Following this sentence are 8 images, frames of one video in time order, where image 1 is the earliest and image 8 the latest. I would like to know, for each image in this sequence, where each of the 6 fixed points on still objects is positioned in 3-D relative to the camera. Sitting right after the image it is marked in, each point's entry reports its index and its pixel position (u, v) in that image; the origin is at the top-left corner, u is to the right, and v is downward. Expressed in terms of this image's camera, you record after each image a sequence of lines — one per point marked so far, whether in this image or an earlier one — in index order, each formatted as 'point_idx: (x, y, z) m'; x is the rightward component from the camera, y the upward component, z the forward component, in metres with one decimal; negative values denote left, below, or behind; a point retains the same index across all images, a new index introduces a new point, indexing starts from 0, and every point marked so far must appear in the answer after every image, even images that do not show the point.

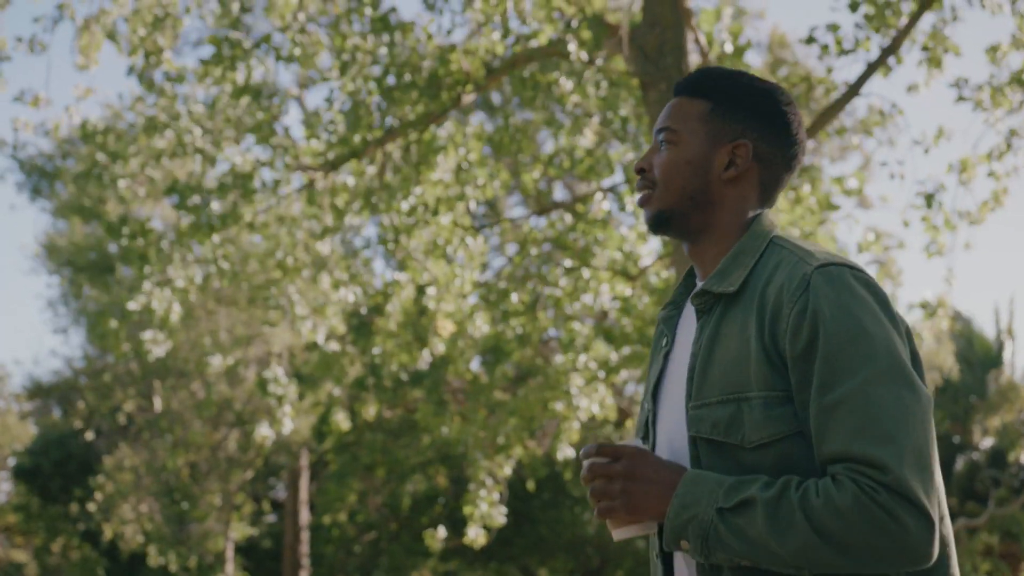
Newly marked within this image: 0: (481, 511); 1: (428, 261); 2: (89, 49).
0: (-0.3, -2.0, +11.5) m
1: (-0.7, +0.2, +11.6) m
2: (-3.9, +2.2, +12.1) m
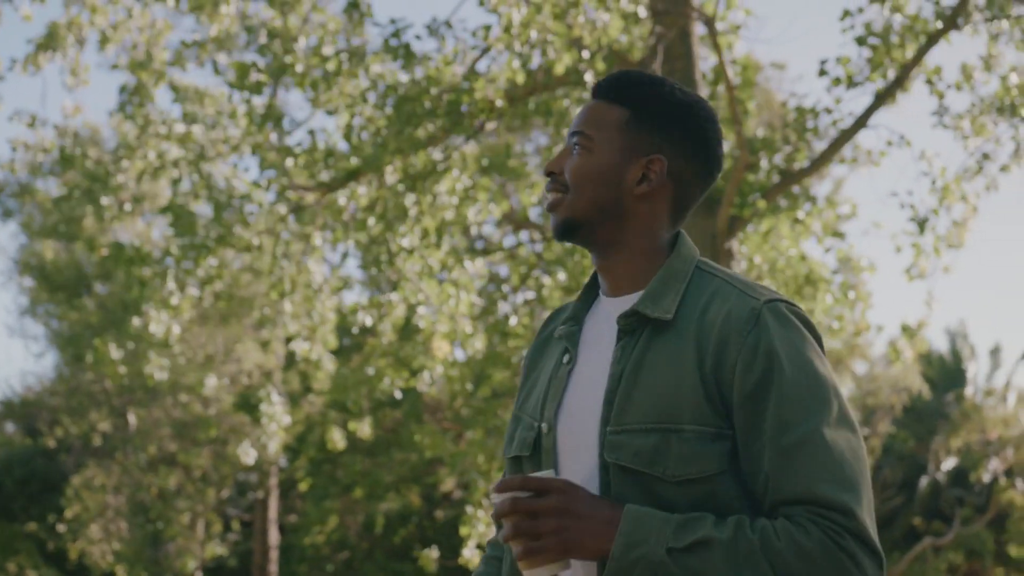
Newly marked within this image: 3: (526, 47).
0: (-0.4, -2.2, +11.6) m
1: (-0.8, +0.1, +11.7) m
2: (-4.0, +2.1, +12.1) m
3: (+0.1, +1.9, +9.9) m
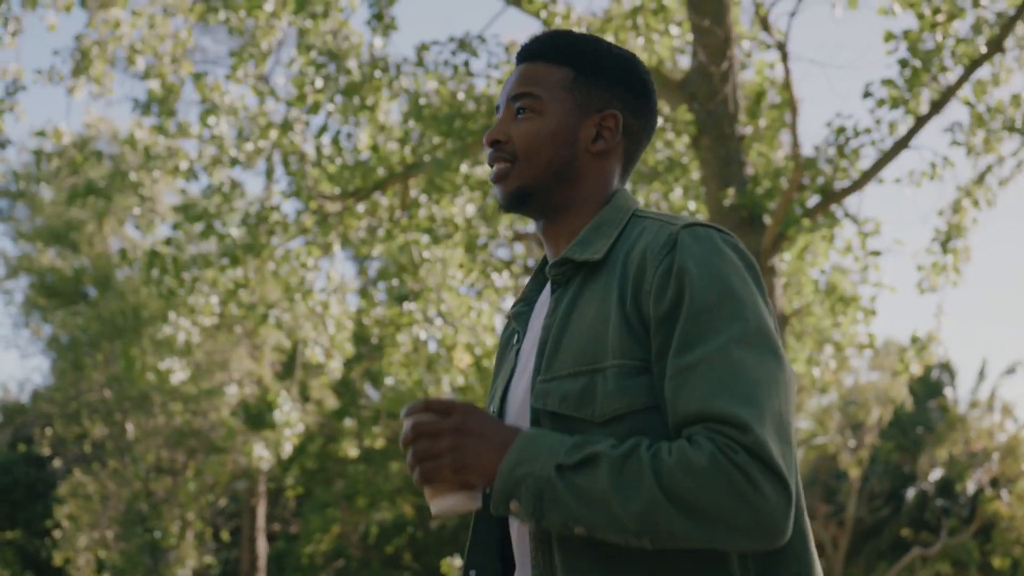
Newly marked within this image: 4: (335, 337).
0: (-0.2, -2.3, +11.7) m
1: (-0.6, -0.1, +11.8) m
2: (-3.9, +2.0, +12.1) m
3: (+0.3, +1.8, +10.0) m
4: (-1.7, -0.5, +12.2) m
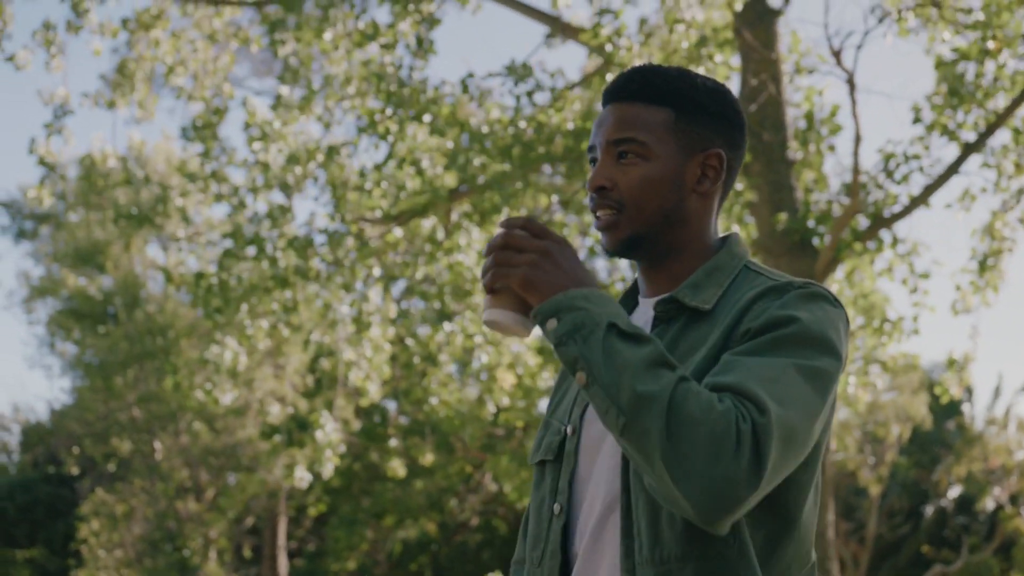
0: (+0.2, -2.5, +11.8) m
1: (-0.3, -0.2, +11.9) m
2: (-3.5, +1.8, +12.3) m
3: (+0.7, +1.6, +10.2) m
4: (-1.4, -0.7, +12.4) m
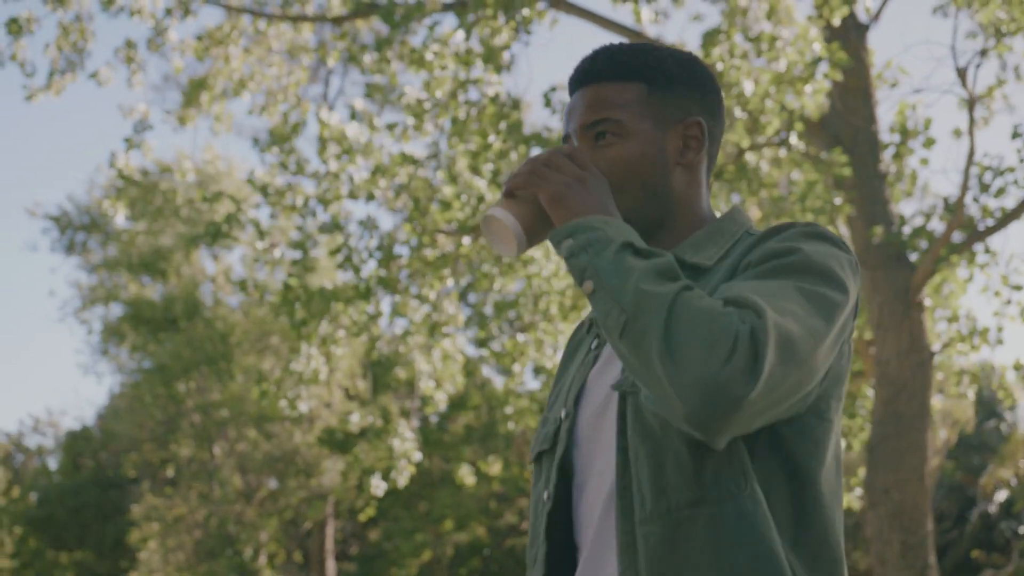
0: (+0.9, -2.6, +12.0) m
1: (+0.4, -0.3, +12.1) m
2: (-2.8, +1.7, +12.5) m
3: (+1.3, +1.5, +10.3) m
4: (-0.7, -0.8, +12.6) m
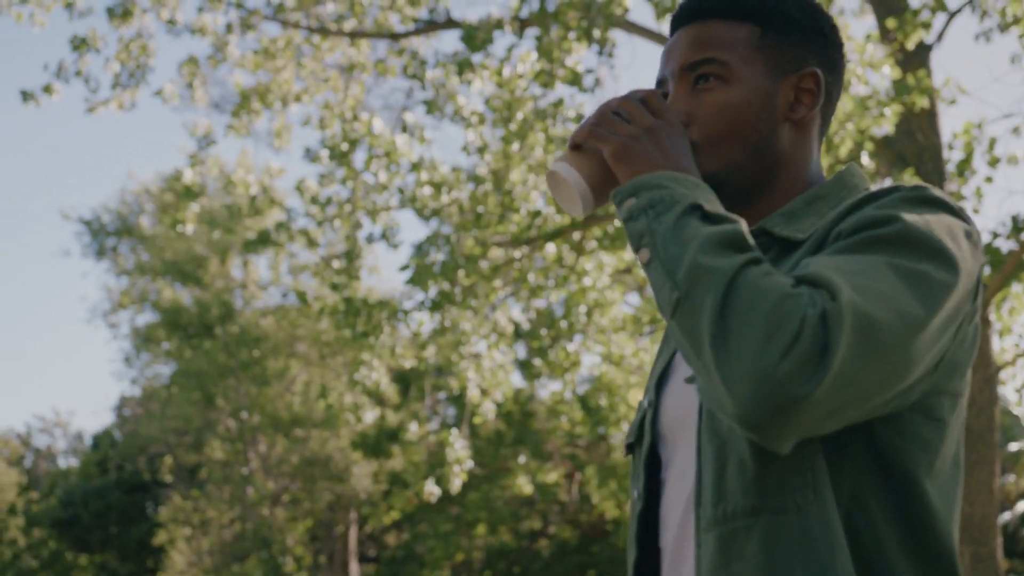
0: (+1.4, -2.7, +12.2) m
1: (+0.9, -0.4, +12.3) m
2: (-2.3, +1.6, +12.7) m
3: (+1.8, +1.4, +10.5) m
4: (-0.2, -0.9, +12.8) m
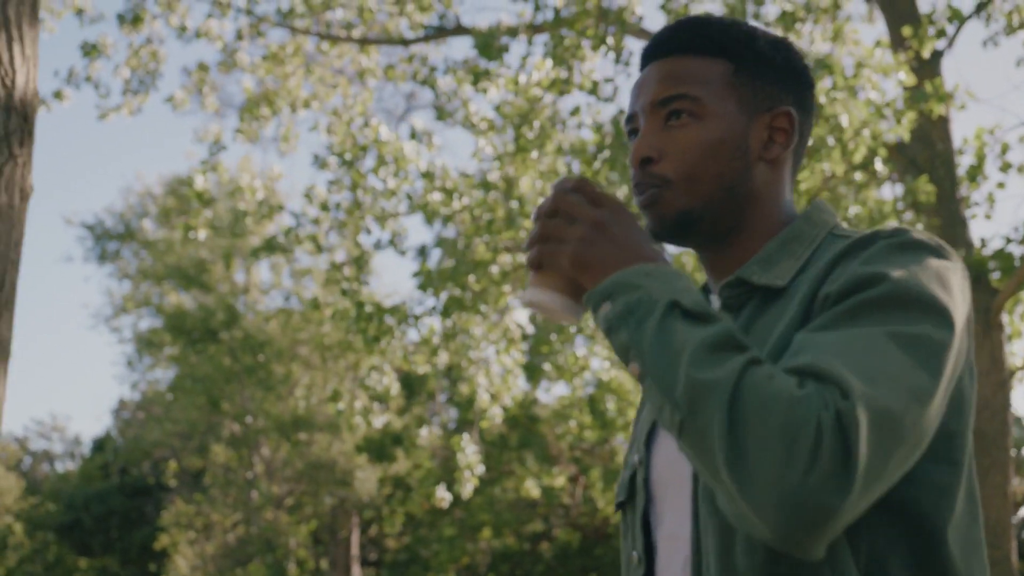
0: (+1.4, -2.8, +12.2) m
1: (+1.0, -0.5, +12.3) m
2: (-2.2, +1.5, +12.7) m
3: (+1.9, +1.4, +10.6) m
4: (-0.1, -0.9, +12.8) m
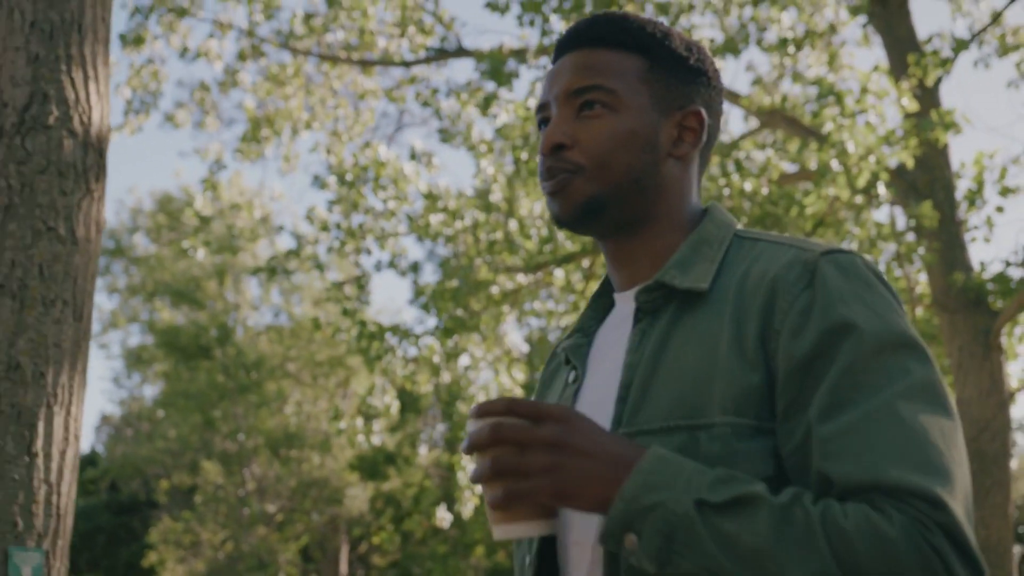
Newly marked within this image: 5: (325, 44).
0: (+1.4, -3.0, +12.3) m
1: (+1.0, -0.7, +12.4) m
2: (-2.2, +1.3, +12.8) m
3: (+1.9, +1.2, +10.7) m
4: (-0.1, -1.1, +12.9) m
5: (-1.9, +2.4, +12.6) m
